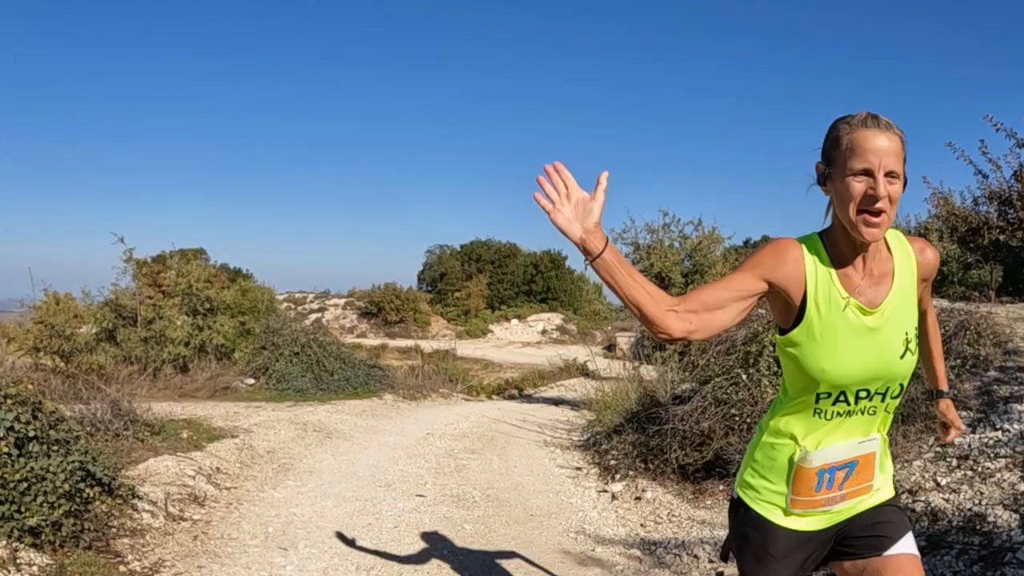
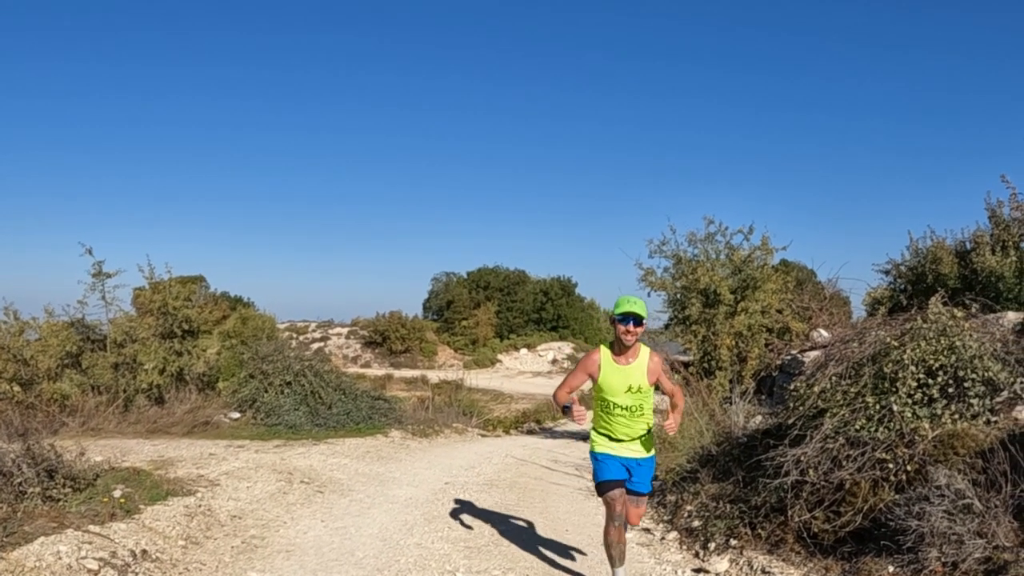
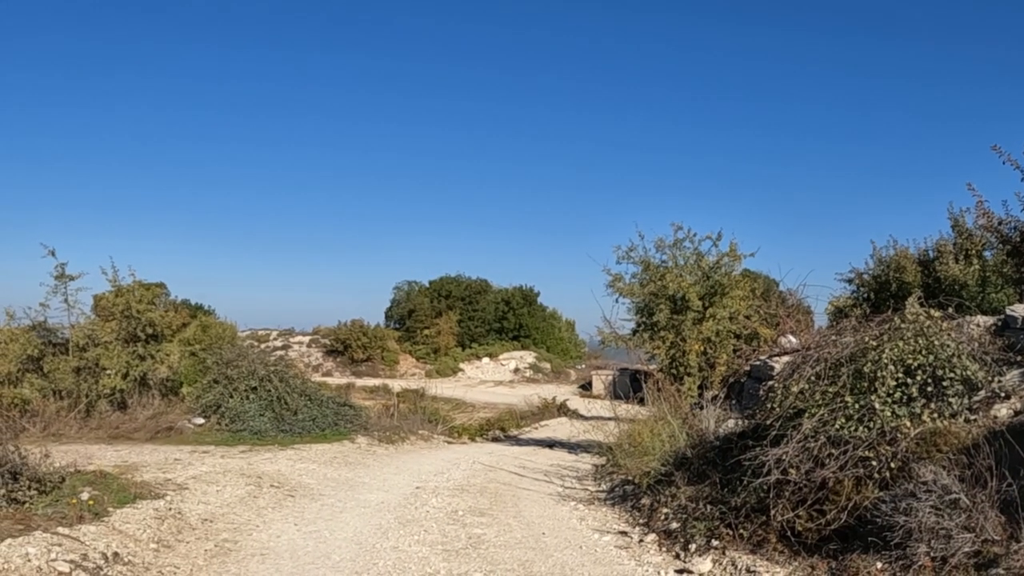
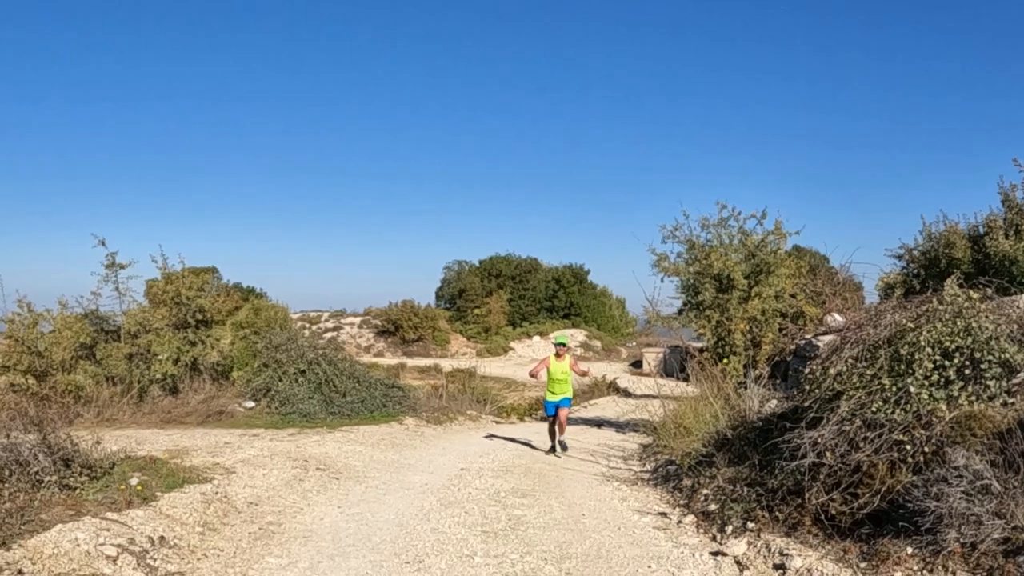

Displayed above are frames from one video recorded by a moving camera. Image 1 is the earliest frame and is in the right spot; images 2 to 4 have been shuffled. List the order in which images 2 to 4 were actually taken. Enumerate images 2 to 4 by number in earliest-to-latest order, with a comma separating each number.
3, 4, 2
